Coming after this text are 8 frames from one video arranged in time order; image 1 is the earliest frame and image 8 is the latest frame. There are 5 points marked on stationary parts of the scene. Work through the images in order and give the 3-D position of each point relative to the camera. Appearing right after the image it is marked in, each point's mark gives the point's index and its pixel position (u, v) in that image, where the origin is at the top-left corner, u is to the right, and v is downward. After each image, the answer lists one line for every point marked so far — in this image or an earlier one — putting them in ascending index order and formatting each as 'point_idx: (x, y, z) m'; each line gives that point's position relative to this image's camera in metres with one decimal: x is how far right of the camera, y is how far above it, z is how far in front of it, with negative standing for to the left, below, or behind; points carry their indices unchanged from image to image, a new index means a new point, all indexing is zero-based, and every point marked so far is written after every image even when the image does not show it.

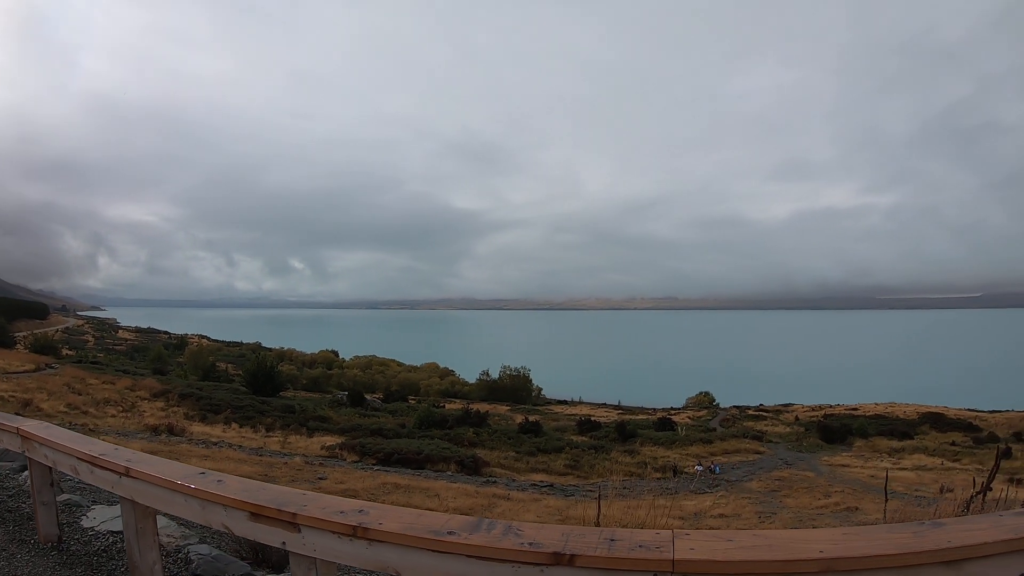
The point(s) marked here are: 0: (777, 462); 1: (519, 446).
0: (+9.8, -6.6, +19.6) m
1: (+0.1, -6.0, +19.5) m
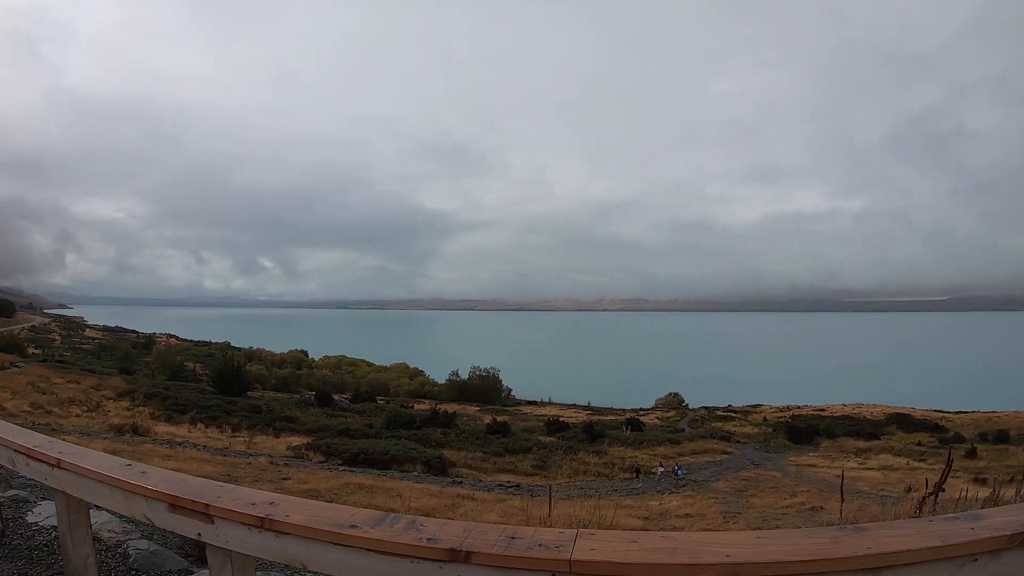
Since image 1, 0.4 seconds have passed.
0: (+8.6, -6.6, +19.6) m
1: (-1.0, -6.0, +19.4) m
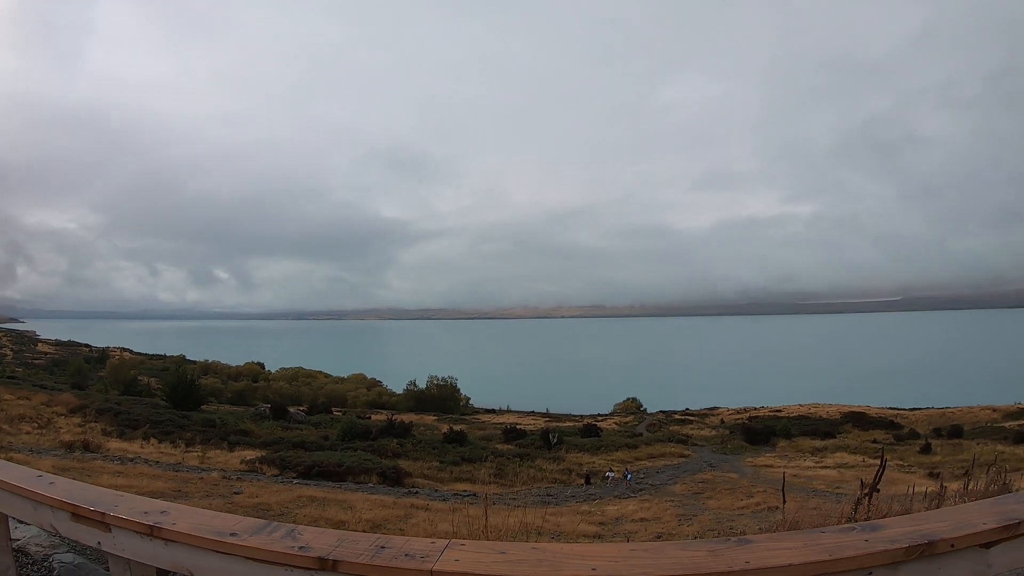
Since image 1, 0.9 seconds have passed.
0: (+7.1, -6.7, +19.7) m
1: (-2.5, -6.3, +19.2) m
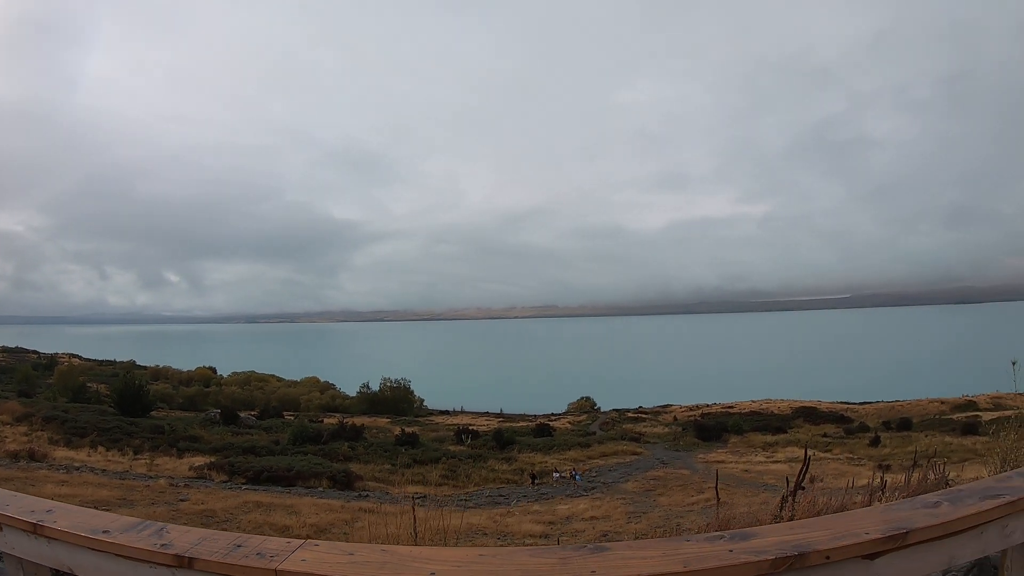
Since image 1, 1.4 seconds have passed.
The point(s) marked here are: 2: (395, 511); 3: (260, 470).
0: (+5.4, -6.7, +19.9) m
1: (-4.2, -6.3, +19.1) m
2: (-3.4, -6.6, +15.2) m
3: (-8.6, -6.3, +17.8) m
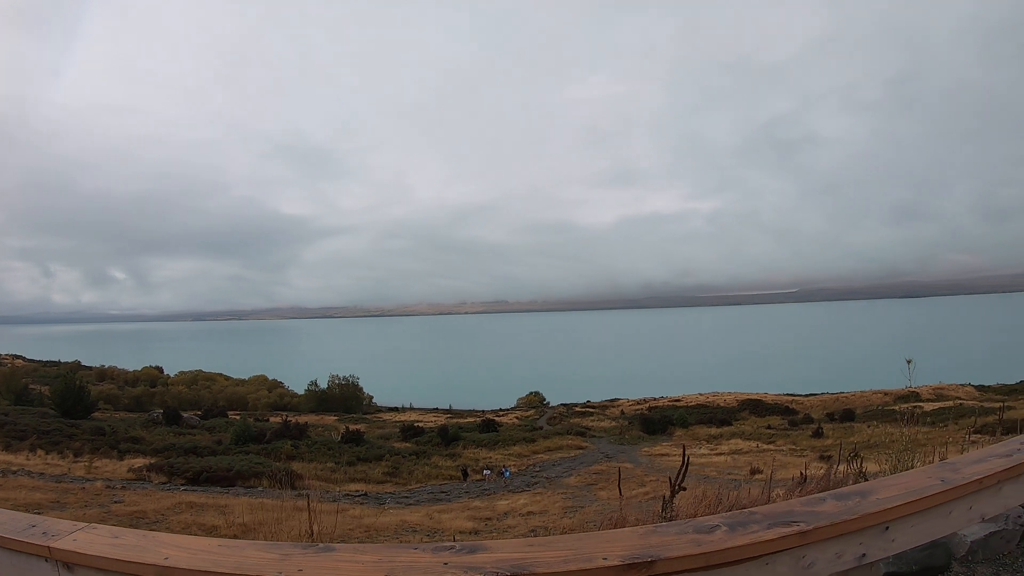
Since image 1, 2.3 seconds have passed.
0: (+3.4, -6.5, +20.1) m
1: (-6.2, -6.2, +19.1) m
2: (-5.3, -6.5, +15.2) m
3: (-10.6, -6.2, +17.6) m
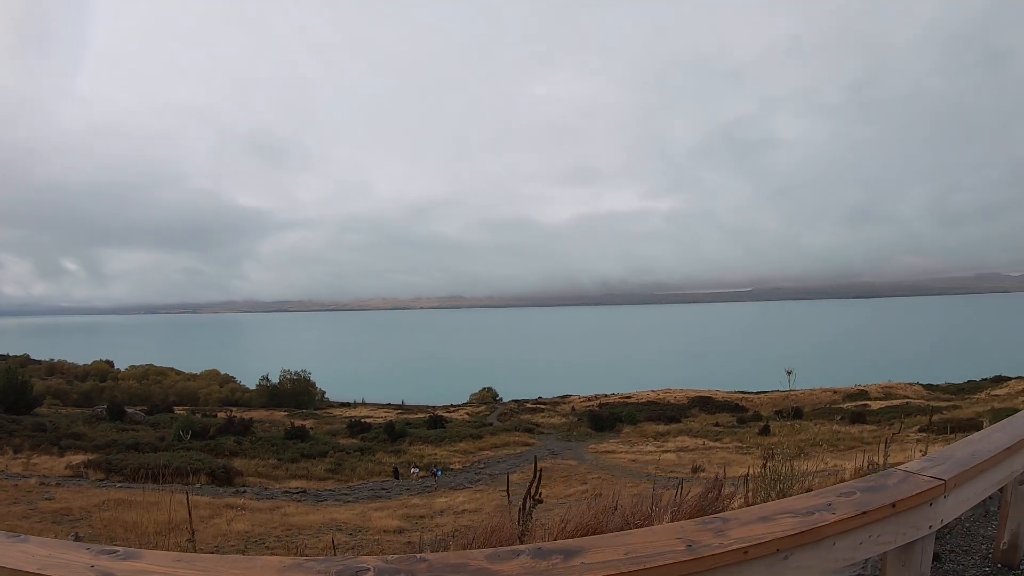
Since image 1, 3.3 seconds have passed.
0: (+1.3, -6.5, +20.3) m
1: (-8.3, -6.1, +19.1) m
2: (-7.3, -6.5, +15.2) m
3: (-12.7, -6.1, +17.5) m
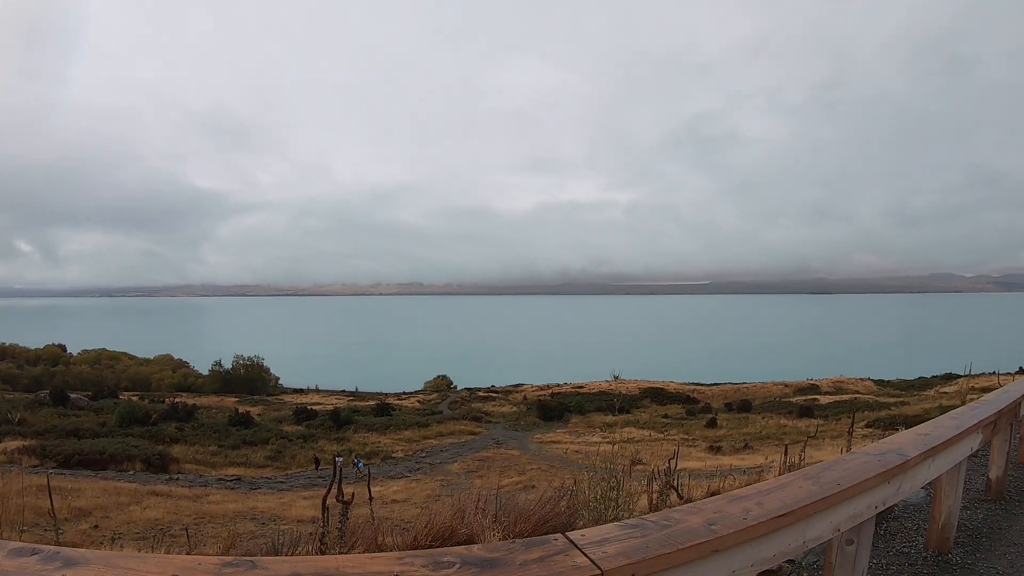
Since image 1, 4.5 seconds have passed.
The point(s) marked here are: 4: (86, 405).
0: (-0.9, -6.1, +20.4) m
1: (-10.5, -5.6, +19.1) m
2: (-9.5, -6.1, +15.3) m
3: (-14.8, -5.6, +17.5) m
4: (-16.4, -4.4, +20.1) m
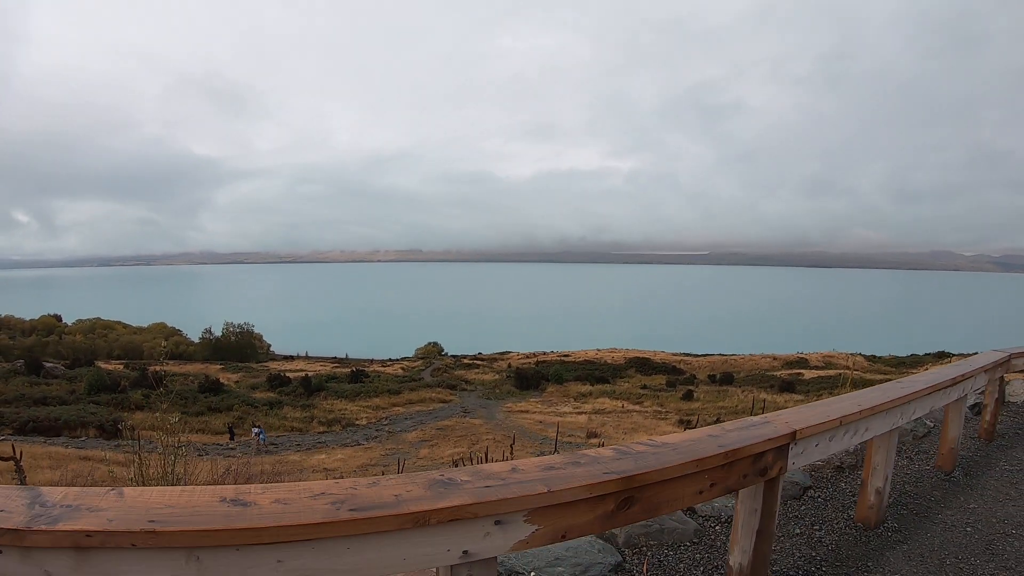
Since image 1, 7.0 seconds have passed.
0: (-2.2, -4.9, +20.5) m
1: (-11.9, -4.5, +20.1) m
2: (-11.3, -5.3, +16.3) m
3: (-16.4, -4.6, +19.0) m
4: (-17.8, -3.3, +21.6) m
